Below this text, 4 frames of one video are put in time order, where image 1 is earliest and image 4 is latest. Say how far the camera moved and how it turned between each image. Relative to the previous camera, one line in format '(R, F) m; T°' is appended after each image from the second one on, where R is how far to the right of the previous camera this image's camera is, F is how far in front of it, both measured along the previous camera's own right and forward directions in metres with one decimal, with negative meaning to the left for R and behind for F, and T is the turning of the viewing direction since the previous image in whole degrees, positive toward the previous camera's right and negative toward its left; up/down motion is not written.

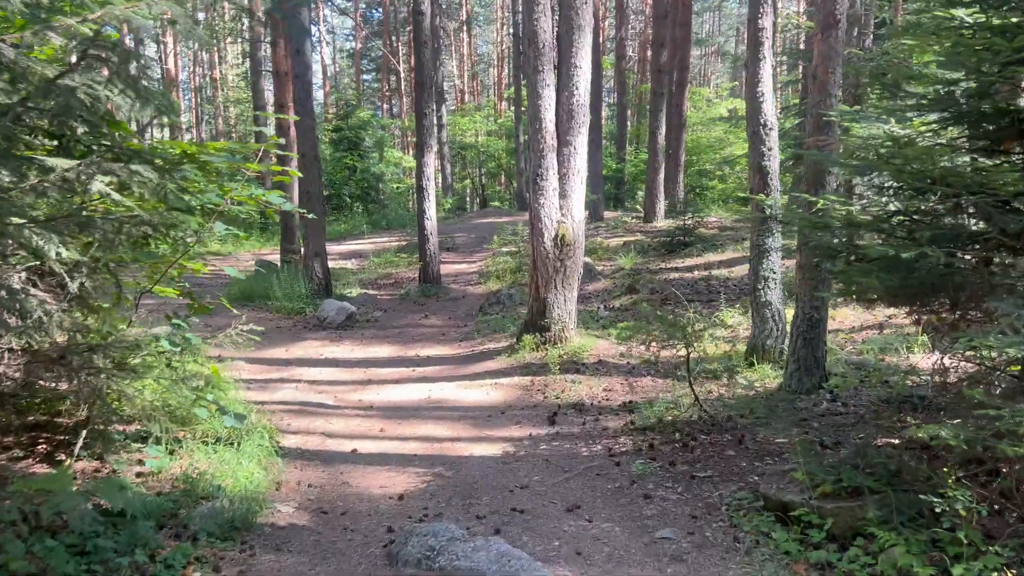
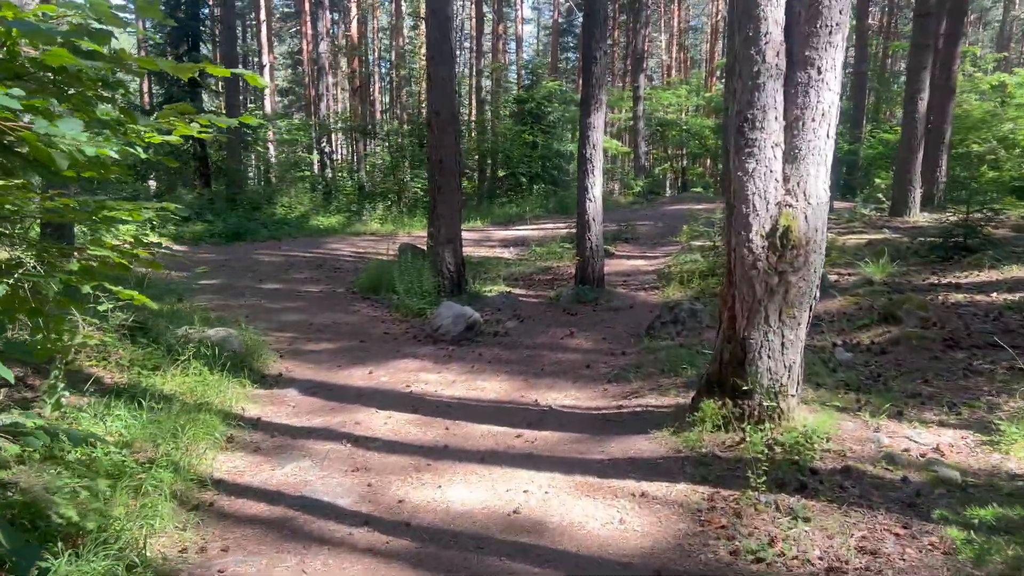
(+0.1, +3.5) m; -14°
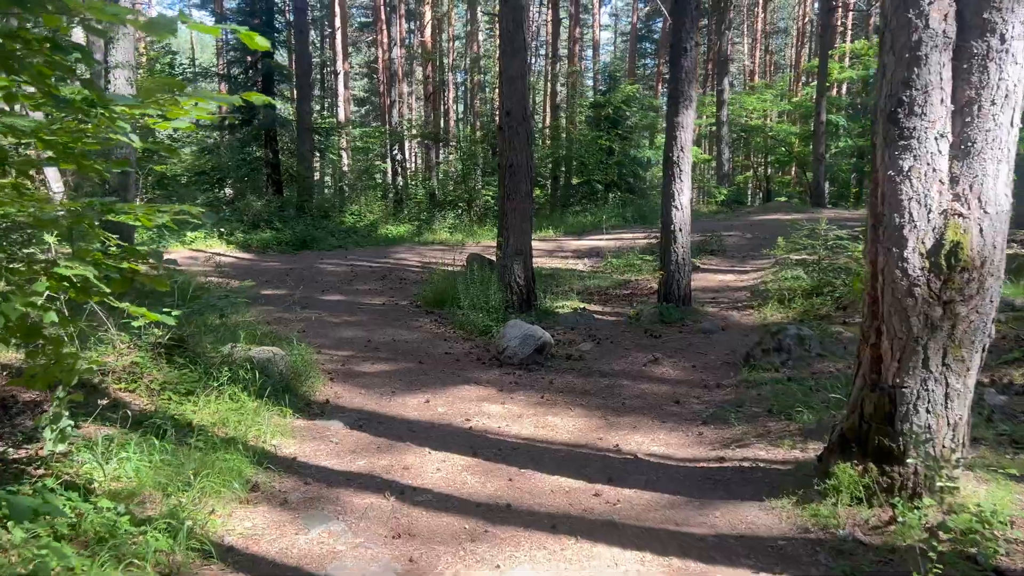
(0.0, +0.9) m; -5°
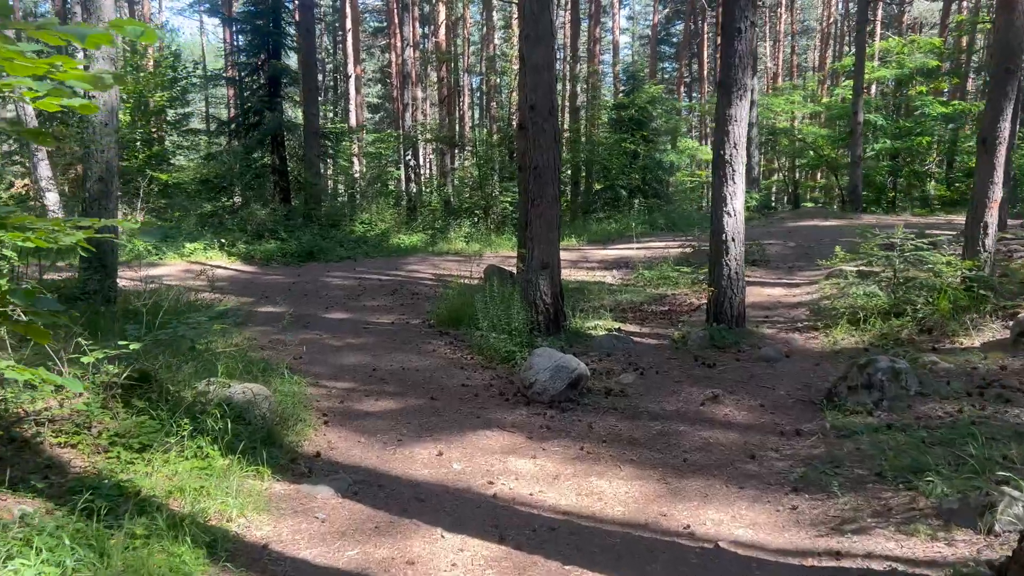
(-0.1, +1.2) m; -1°
